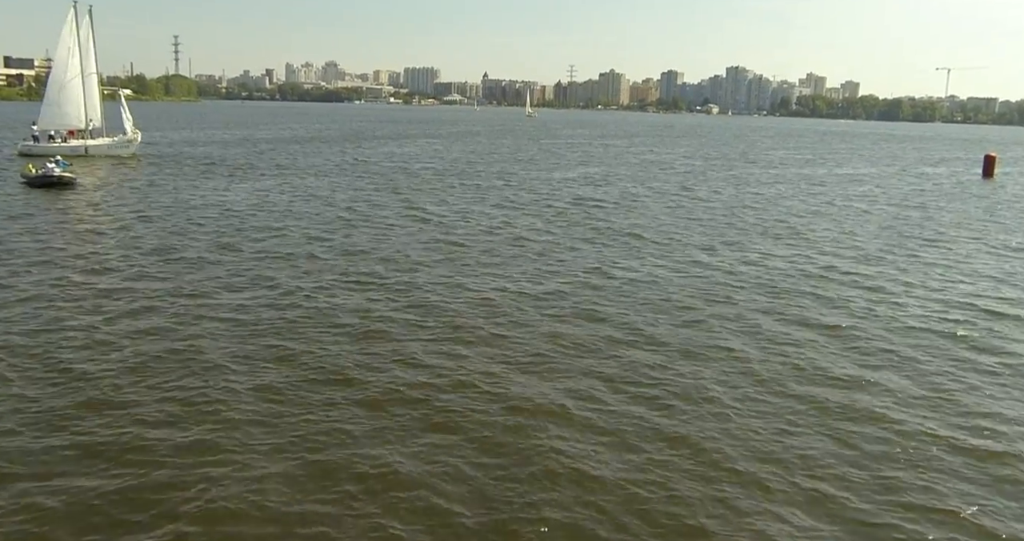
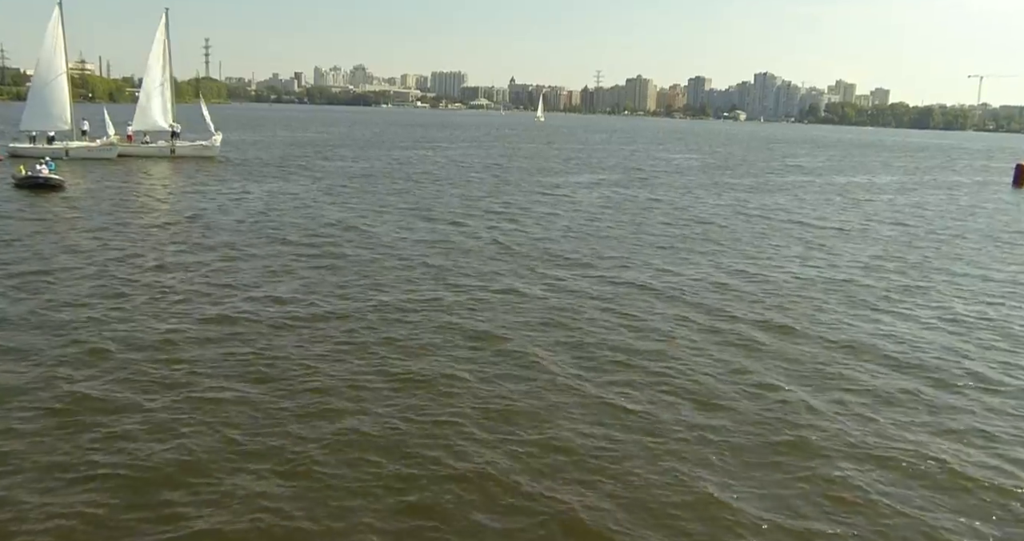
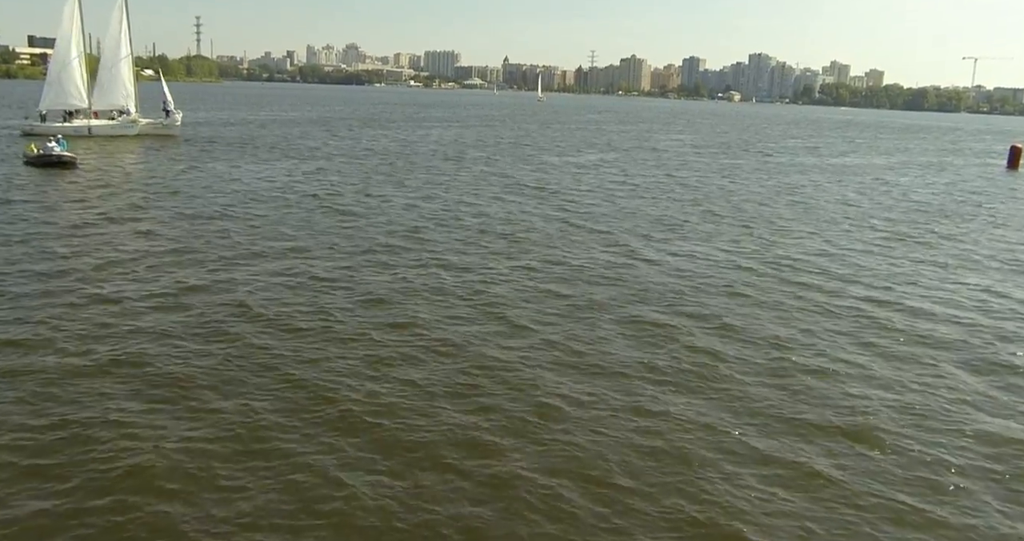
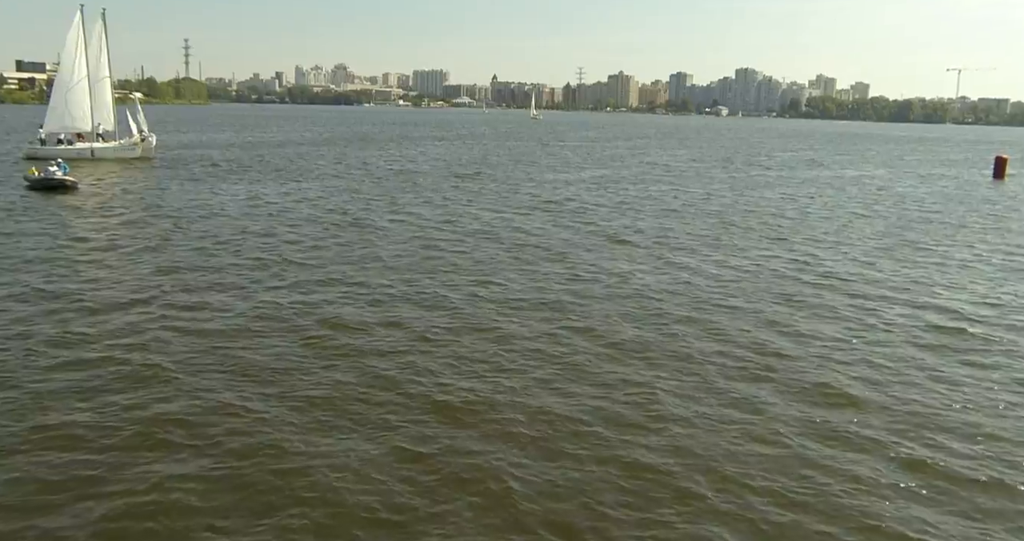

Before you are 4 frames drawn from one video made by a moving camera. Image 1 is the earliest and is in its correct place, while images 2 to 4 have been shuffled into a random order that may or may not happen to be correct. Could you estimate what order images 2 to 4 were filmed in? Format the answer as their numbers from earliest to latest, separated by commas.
4, 3, 2
